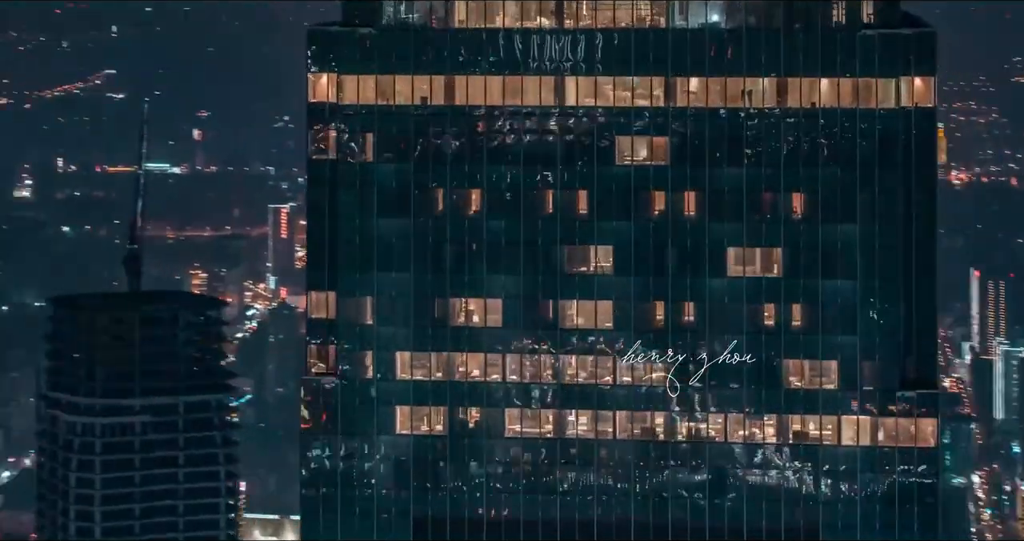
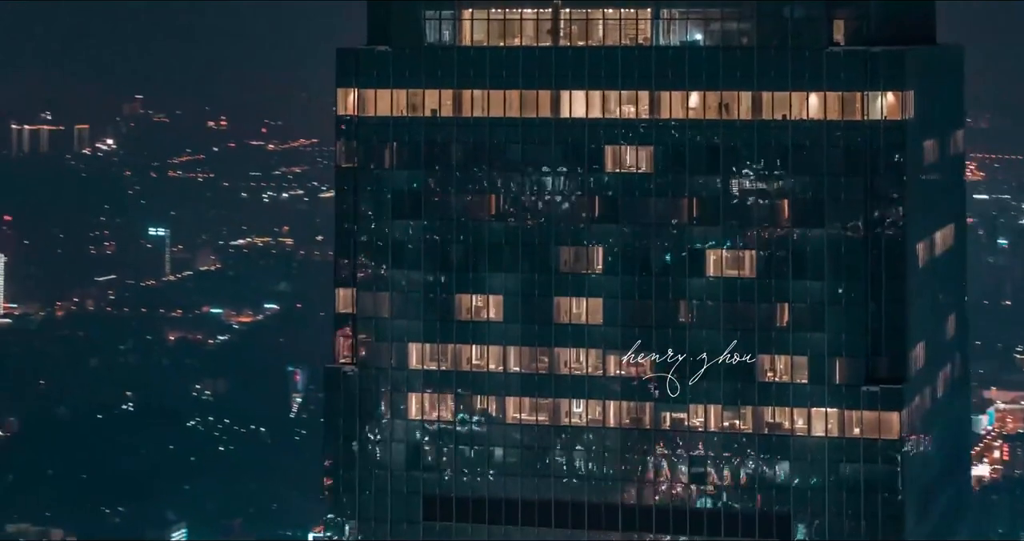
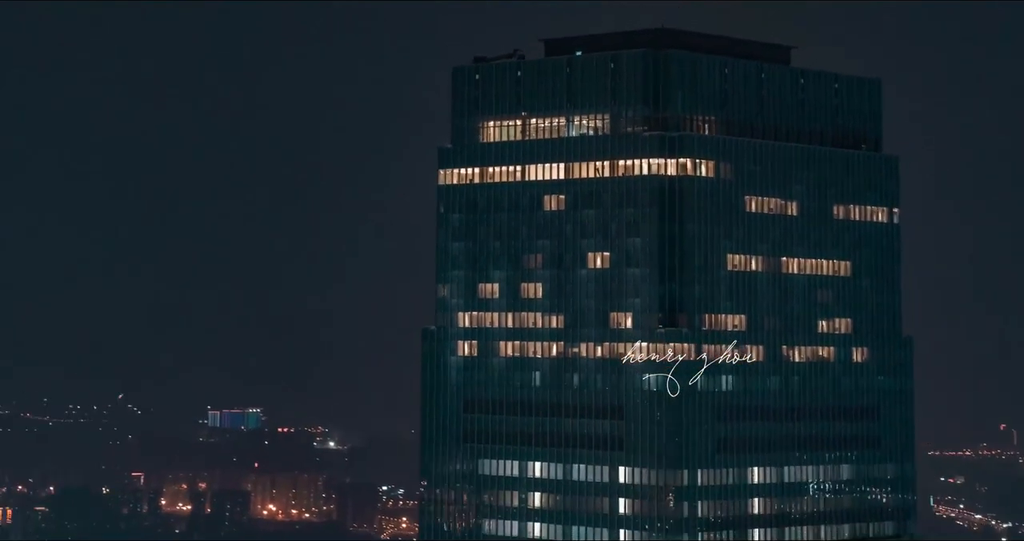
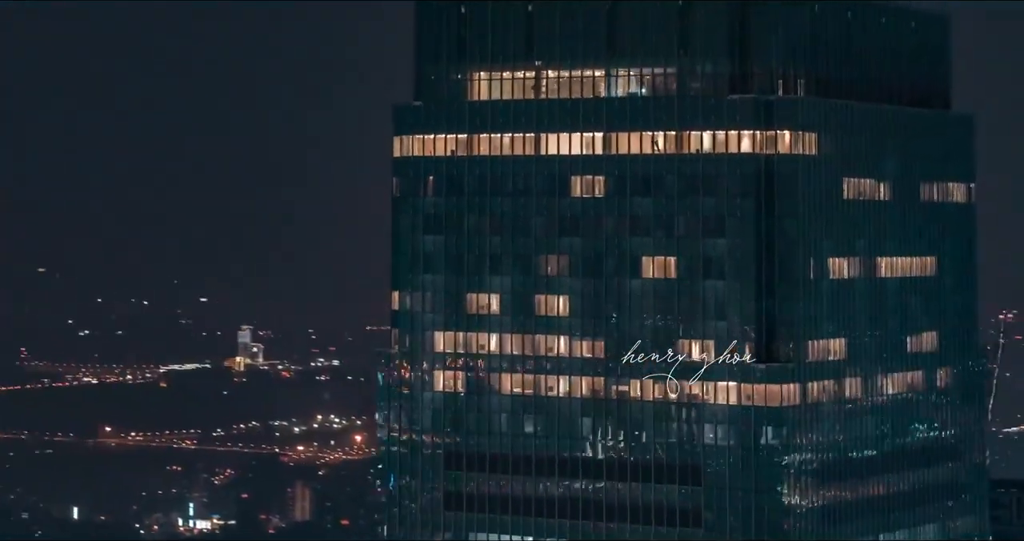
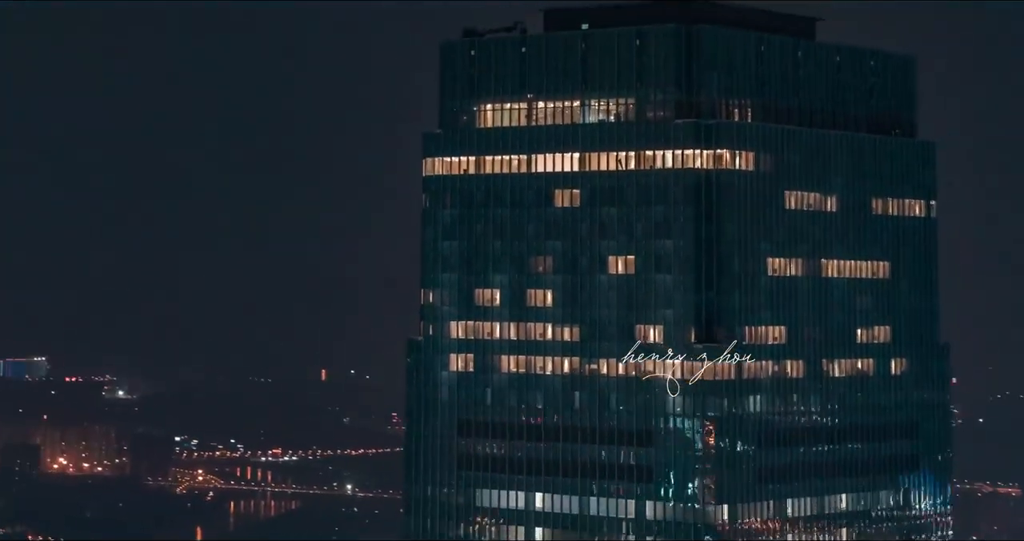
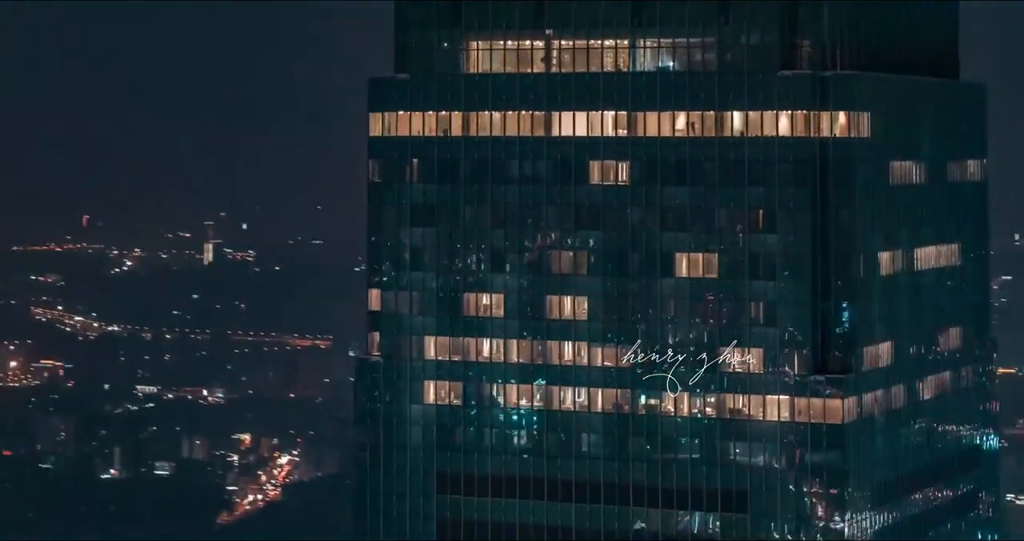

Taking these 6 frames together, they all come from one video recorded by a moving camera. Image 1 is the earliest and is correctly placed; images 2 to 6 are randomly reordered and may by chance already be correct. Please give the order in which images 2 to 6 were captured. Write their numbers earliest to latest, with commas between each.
2, 6, 4, 5, 3
